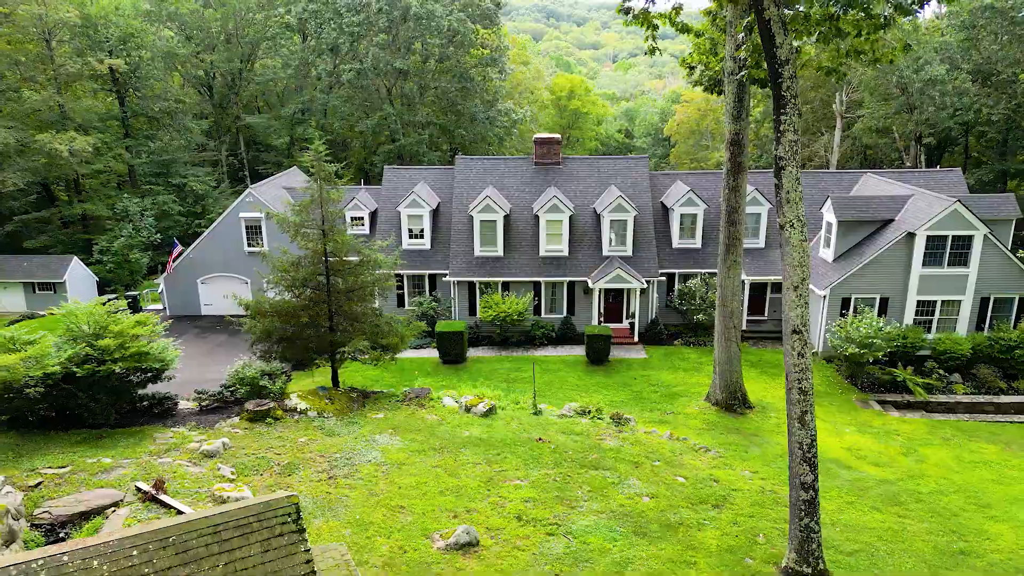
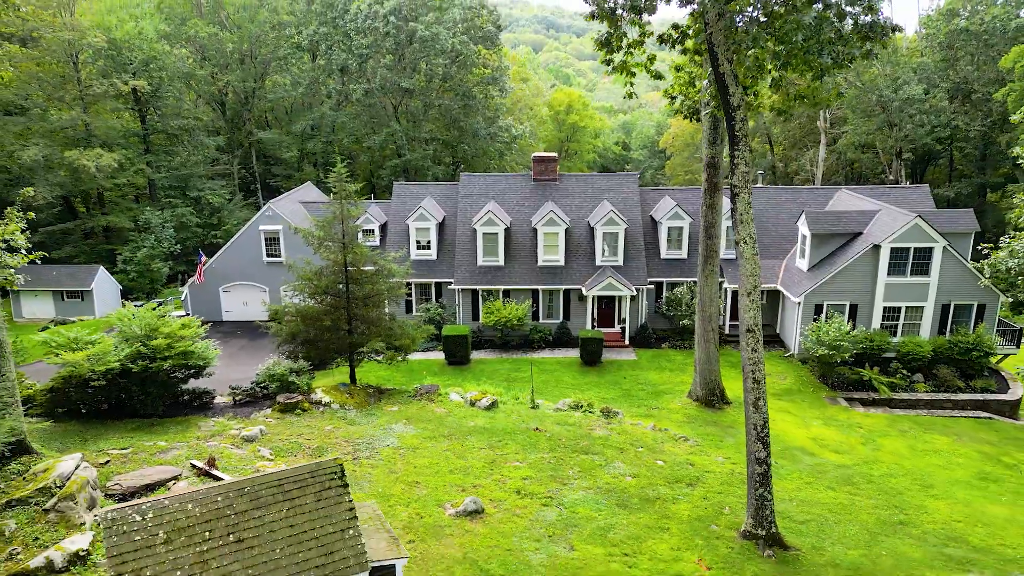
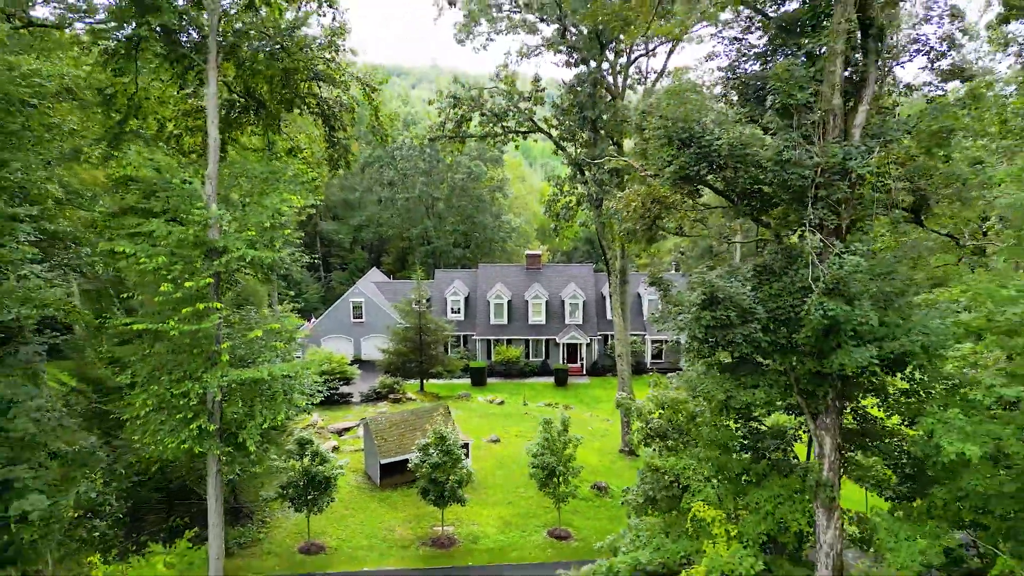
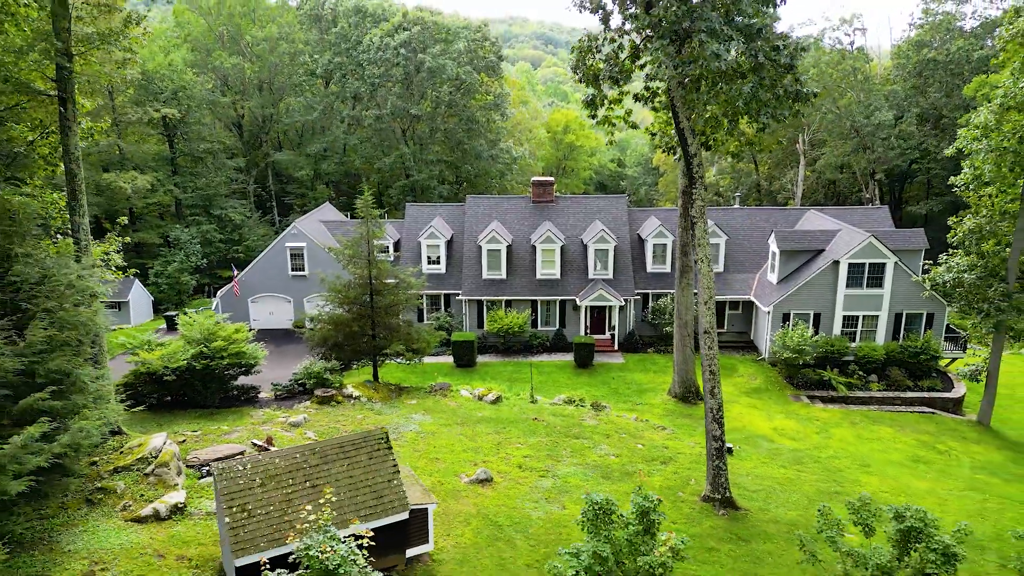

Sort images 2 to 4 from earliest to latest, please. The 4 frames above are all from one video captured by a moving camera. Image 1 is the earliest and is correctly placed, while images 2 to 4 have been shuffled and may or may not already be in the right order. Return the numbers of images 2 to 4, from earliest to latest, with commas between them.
2, 4, 3
